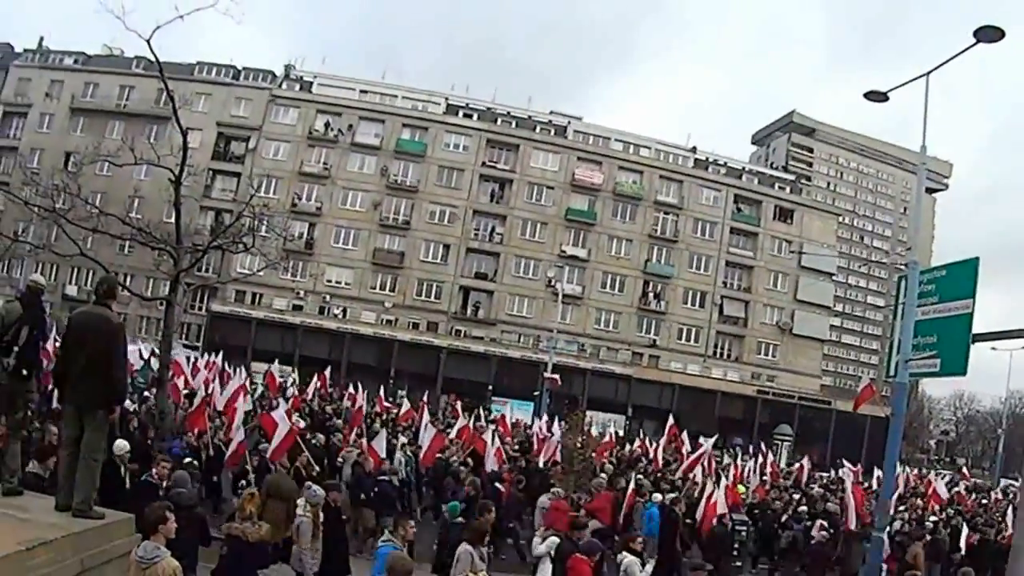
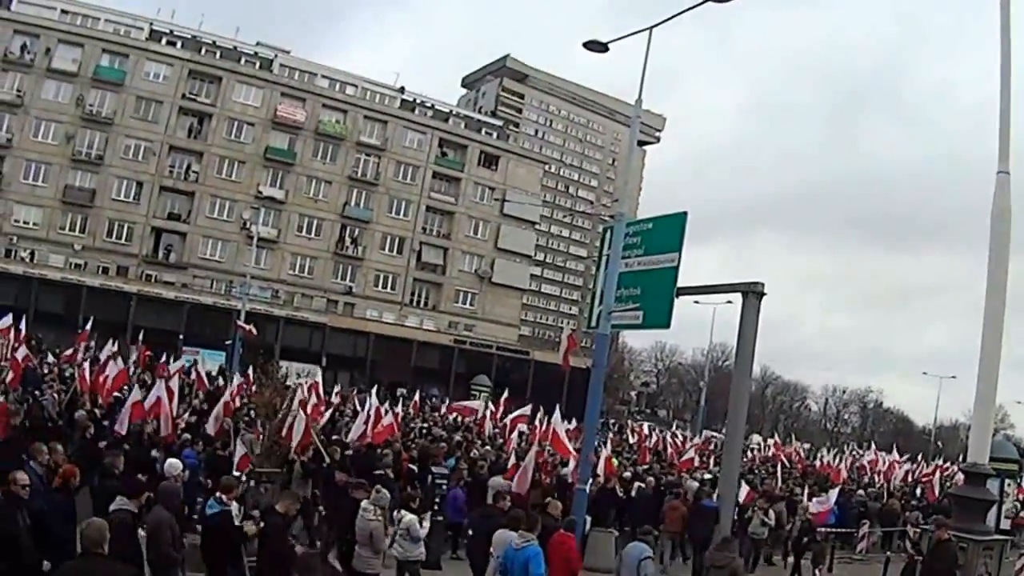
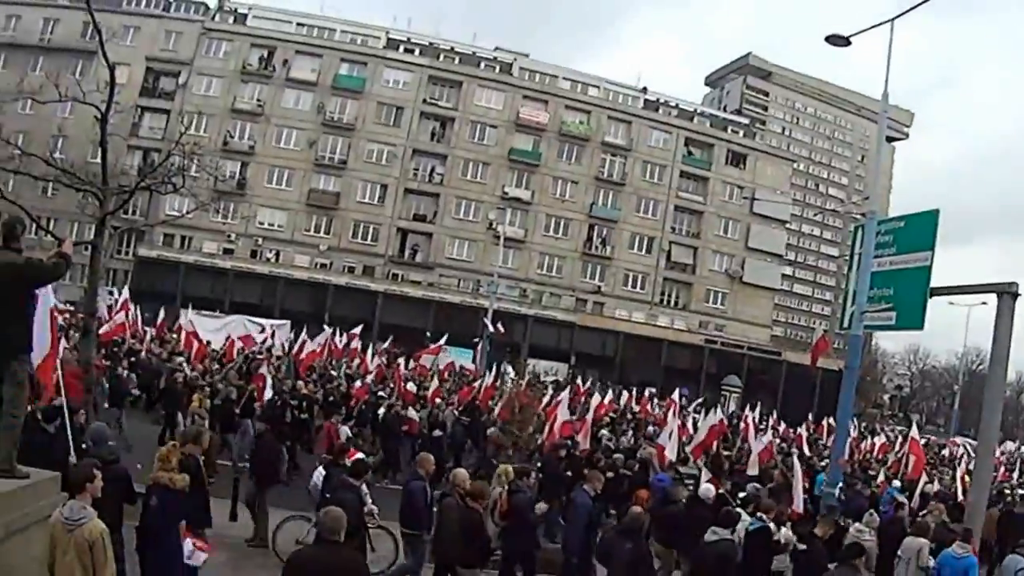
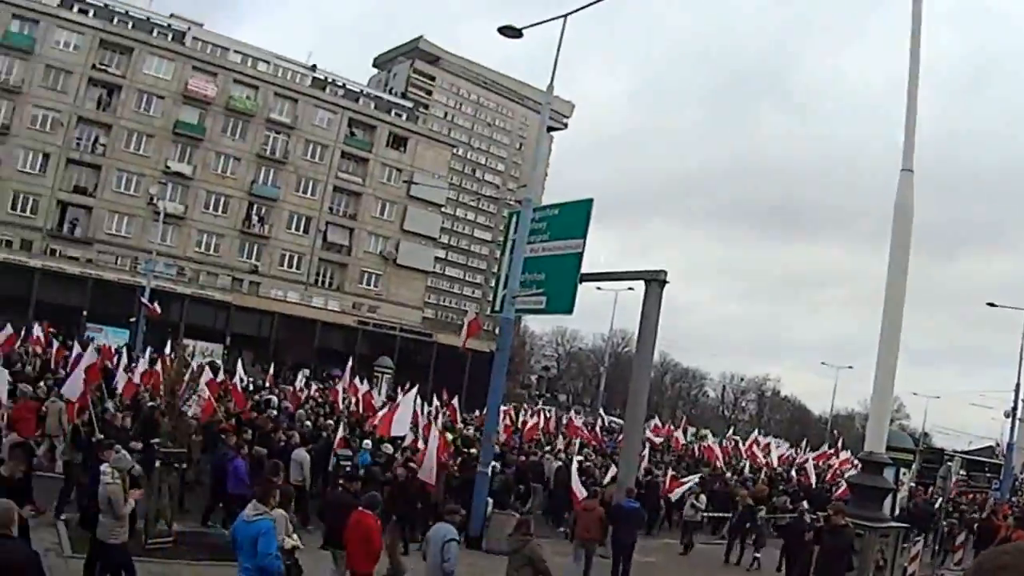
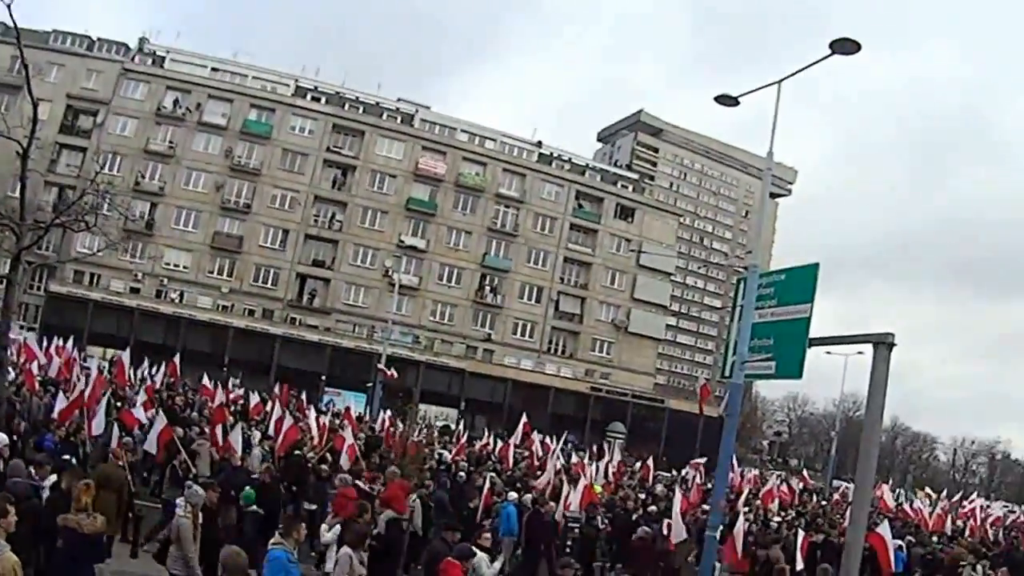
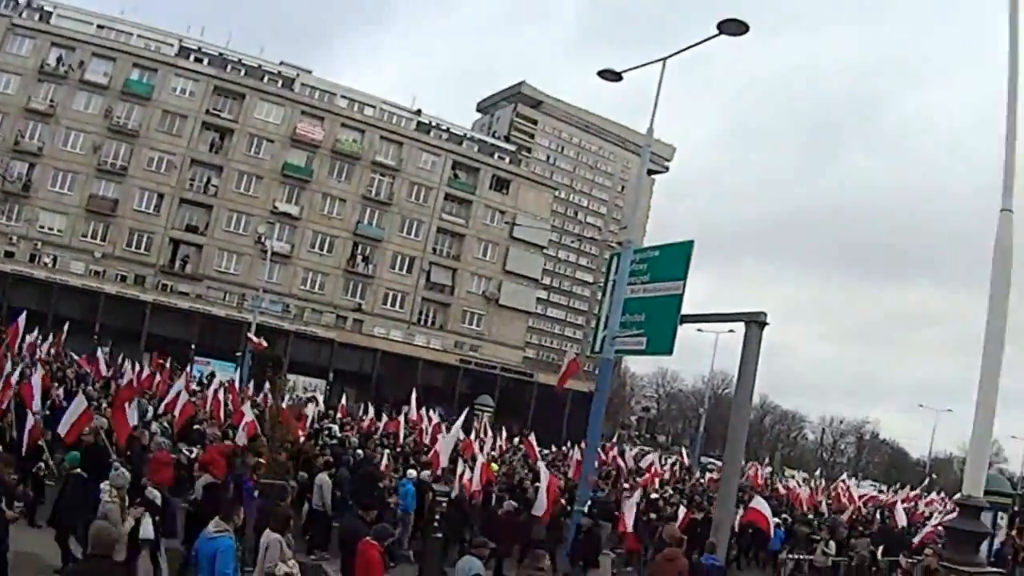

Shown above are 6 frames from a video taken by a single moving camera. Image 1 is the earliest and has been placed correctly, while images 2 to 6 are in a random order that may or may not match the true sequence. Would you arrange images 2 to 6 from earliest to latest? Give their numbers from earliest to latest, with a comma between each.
5, 6, 4, 2, 3
